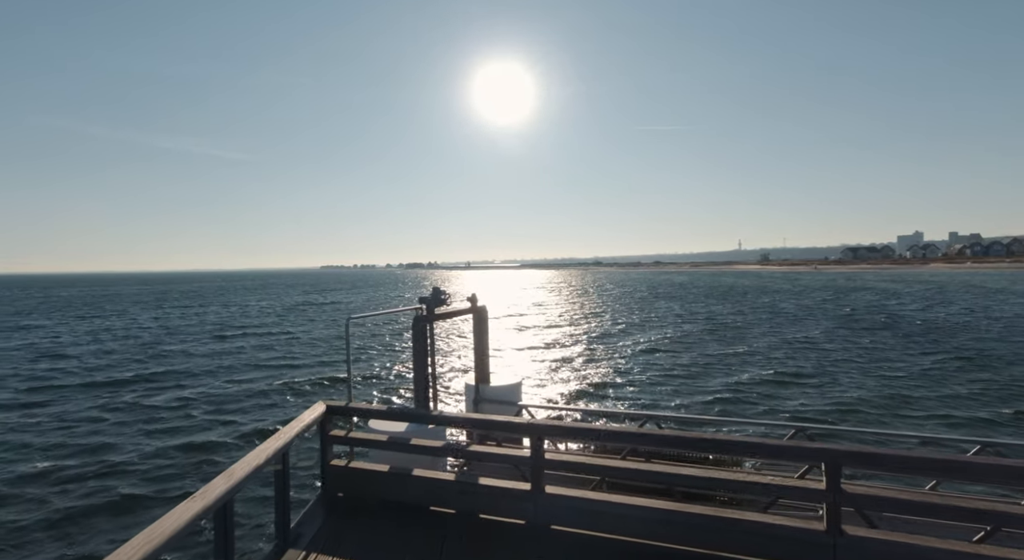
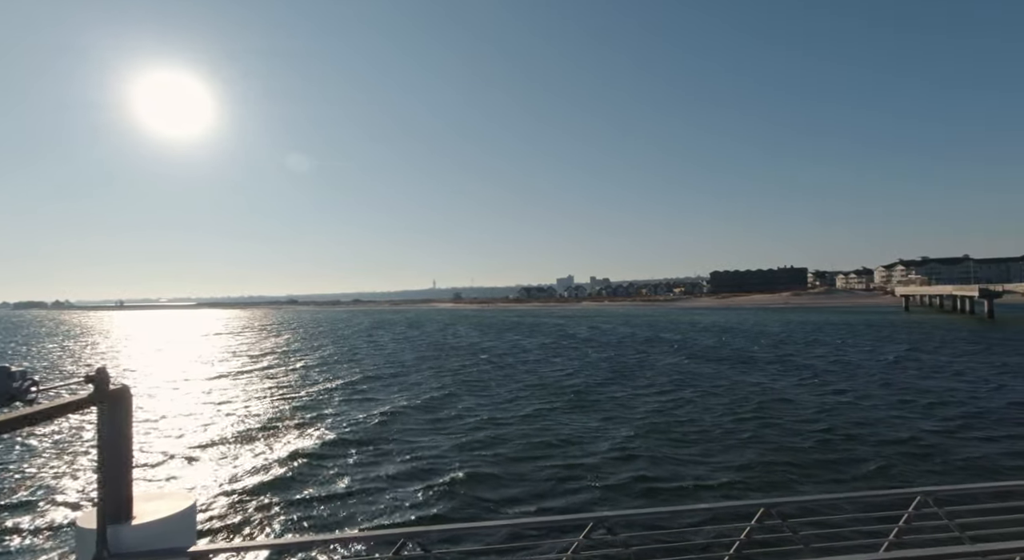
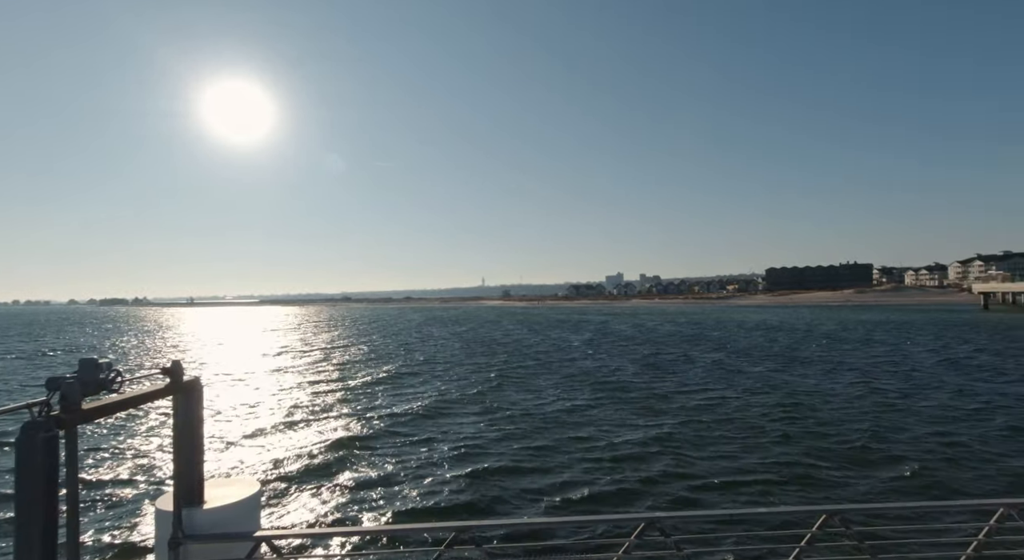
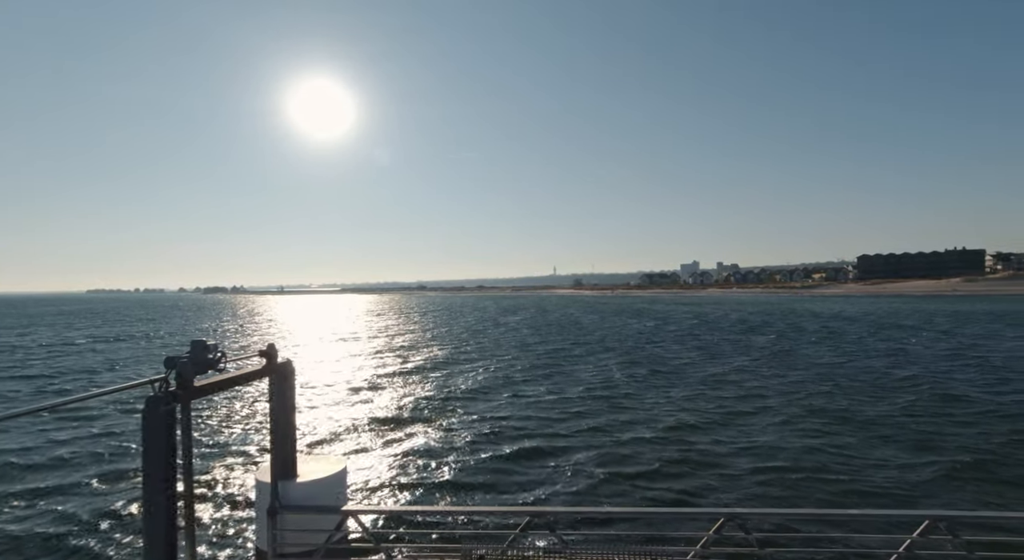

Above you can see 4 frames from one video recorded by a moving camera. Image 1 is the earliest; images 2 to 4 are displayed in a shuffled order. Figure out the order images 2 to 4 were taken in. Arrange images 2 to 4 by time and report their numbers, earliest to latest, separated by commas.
4, 3, 2
